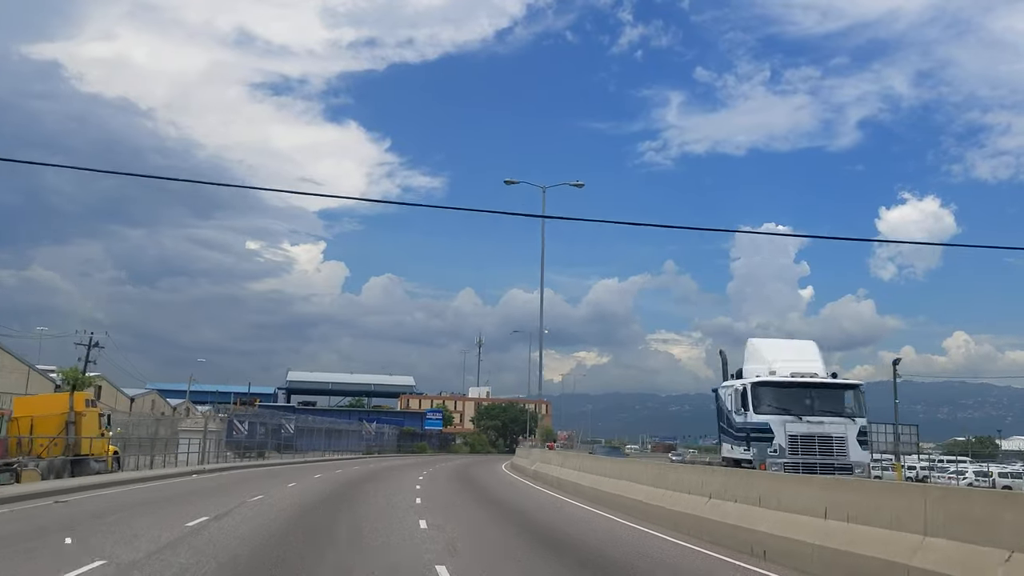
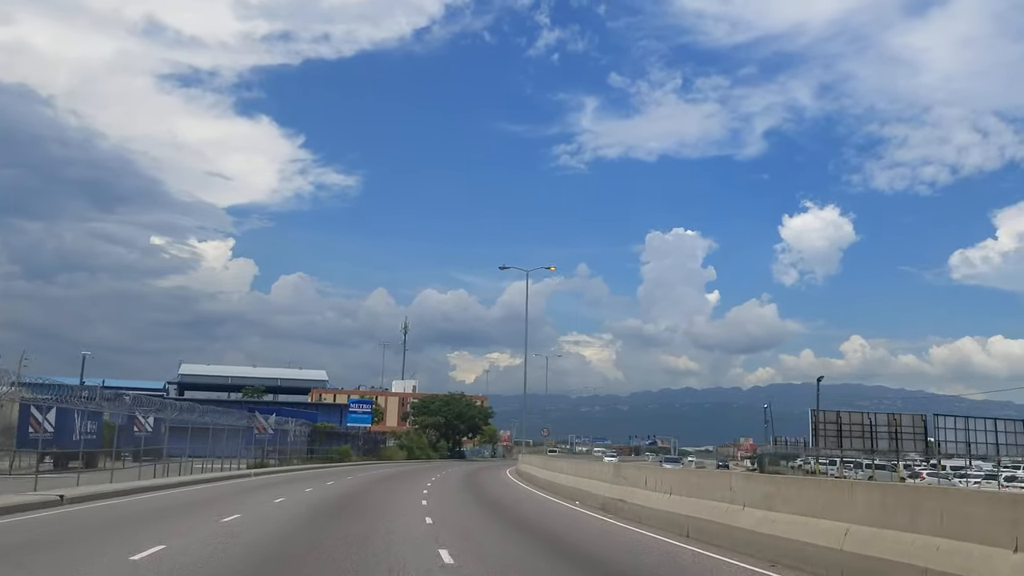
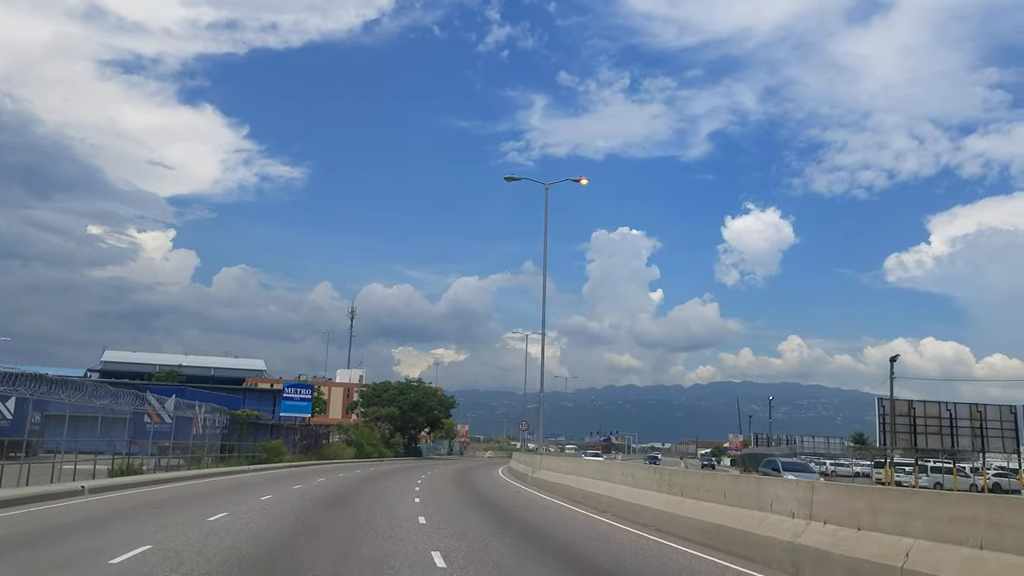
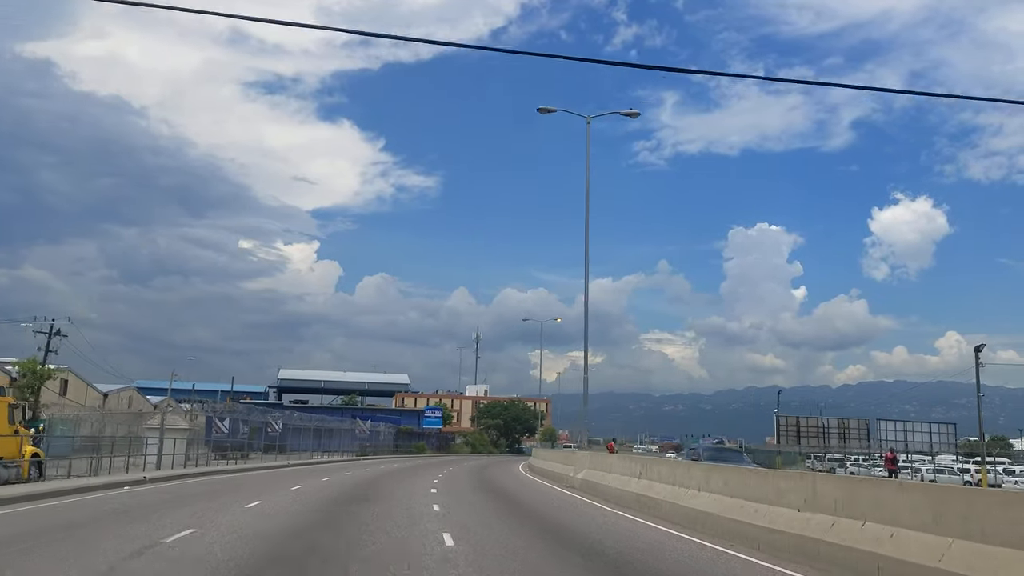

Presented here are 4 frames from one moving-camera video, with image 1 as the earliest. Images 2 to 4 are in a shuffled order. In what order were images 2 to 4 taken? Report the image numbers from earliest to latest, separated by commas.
4, 2, 3
